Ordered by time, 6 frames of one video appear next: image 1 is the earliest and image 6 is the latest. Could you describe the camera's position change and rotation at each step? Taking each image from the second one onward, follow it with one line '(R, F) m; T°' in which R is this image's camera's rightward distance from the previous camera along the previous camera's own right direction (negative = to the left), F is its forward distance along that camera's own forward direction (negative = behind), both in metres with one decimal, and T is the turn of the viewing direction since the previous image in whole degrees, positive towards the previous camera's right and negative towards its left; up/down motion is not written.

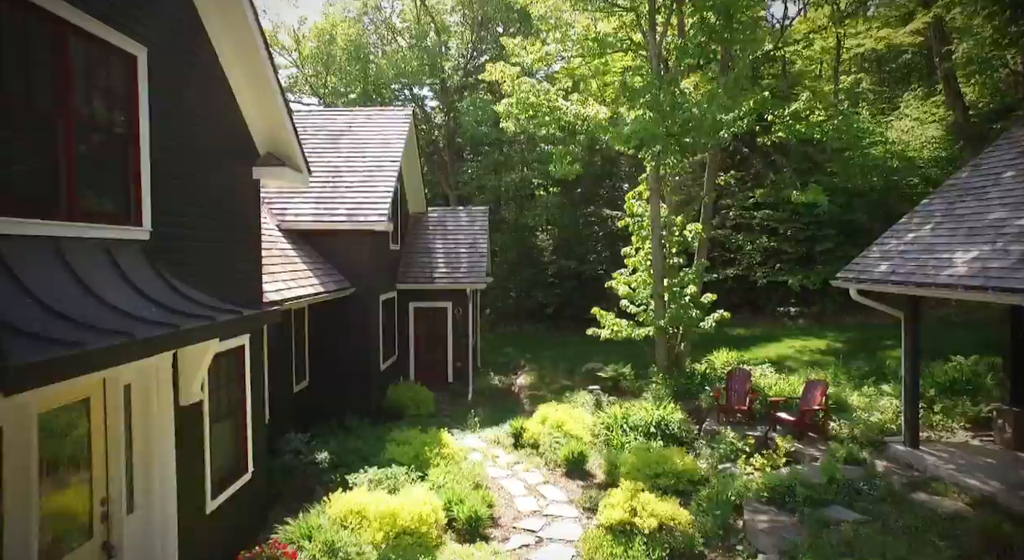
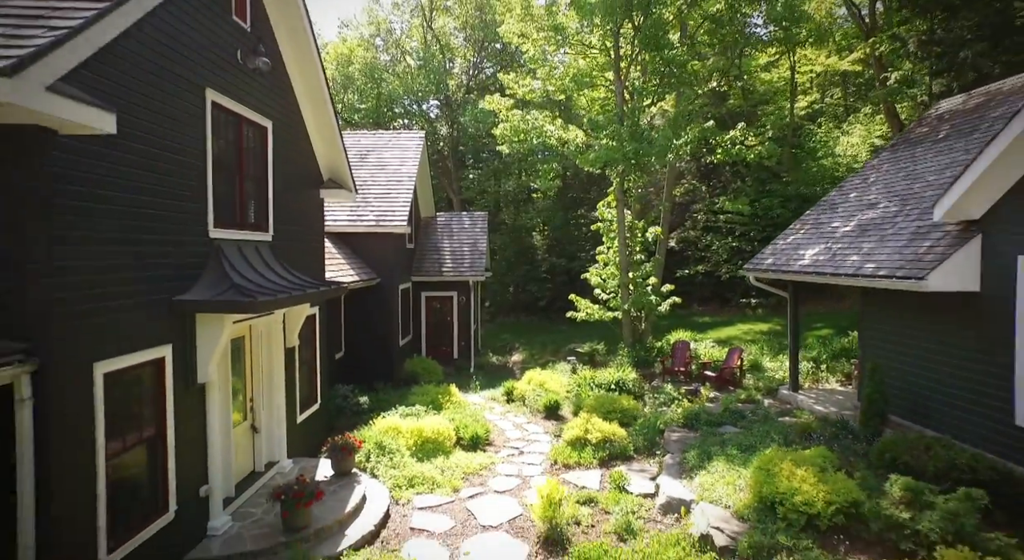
(+0.2, -3.2) m; 0°
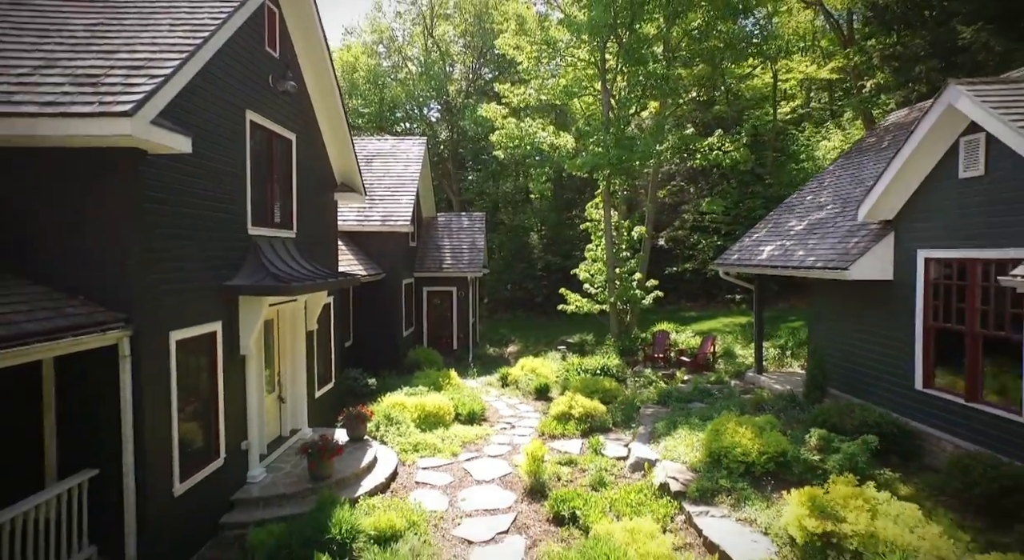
(+0.1, -1.3) m; 0°
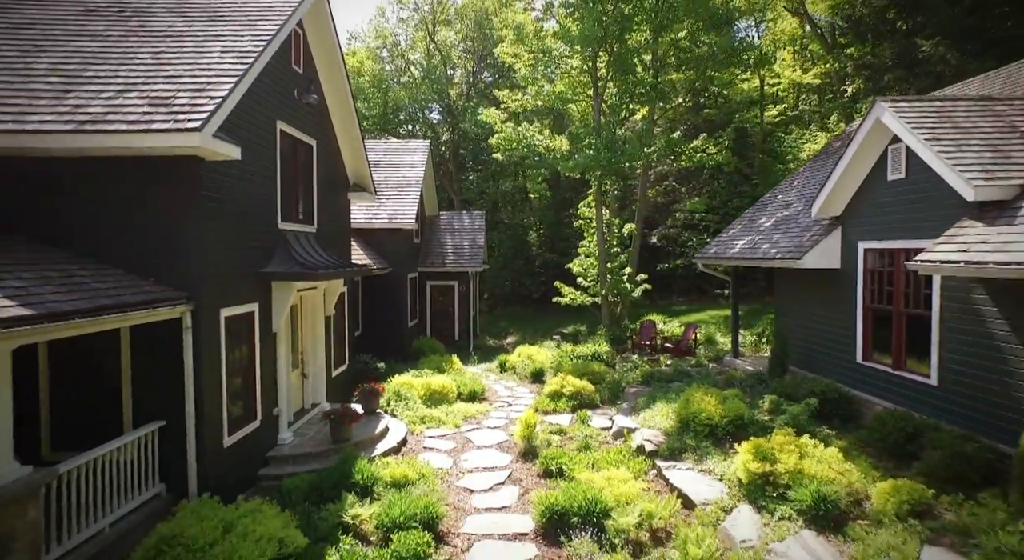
(+0.1, -1.2) m; 0°
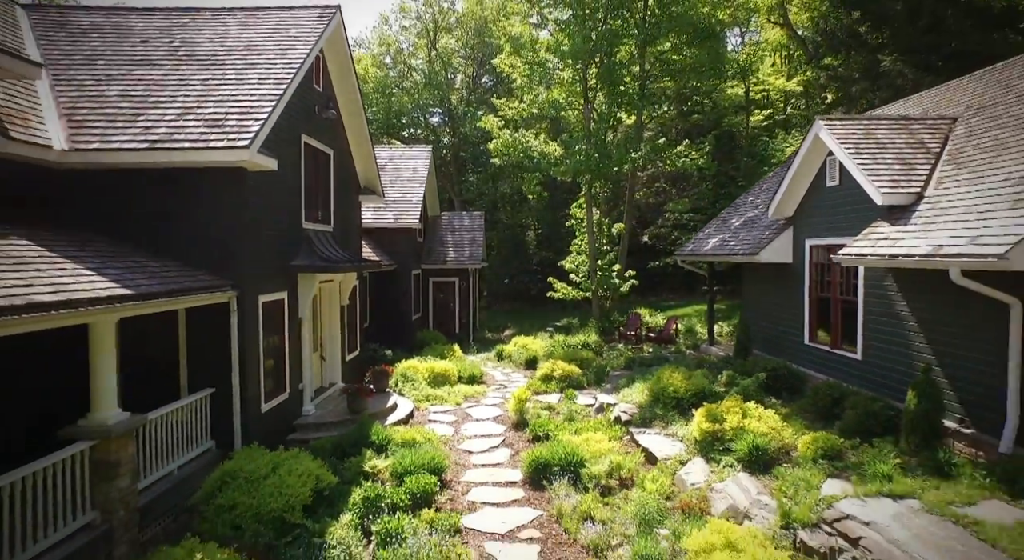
(+0.1, -1.4) m; 0°
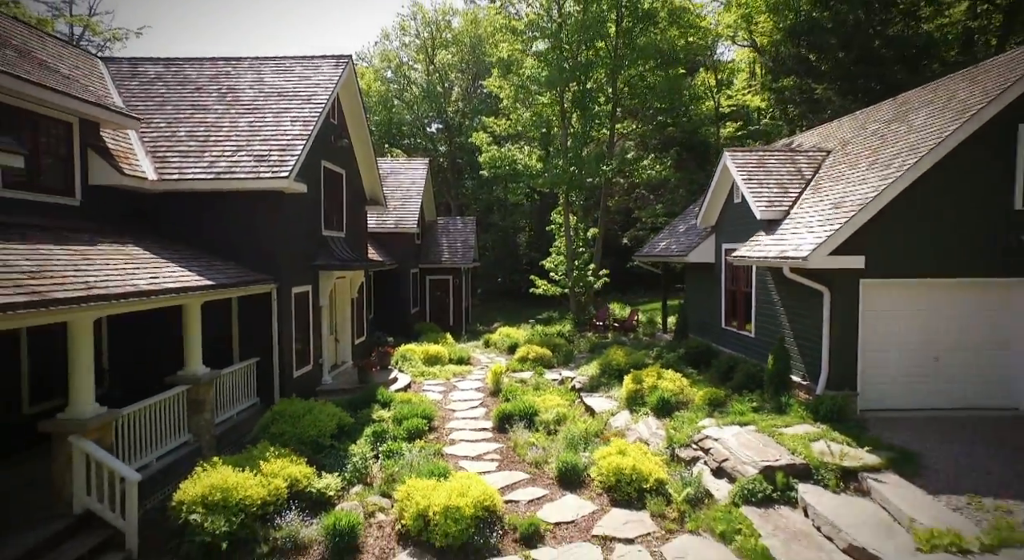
(+0.5, -2.6) m; 0°
